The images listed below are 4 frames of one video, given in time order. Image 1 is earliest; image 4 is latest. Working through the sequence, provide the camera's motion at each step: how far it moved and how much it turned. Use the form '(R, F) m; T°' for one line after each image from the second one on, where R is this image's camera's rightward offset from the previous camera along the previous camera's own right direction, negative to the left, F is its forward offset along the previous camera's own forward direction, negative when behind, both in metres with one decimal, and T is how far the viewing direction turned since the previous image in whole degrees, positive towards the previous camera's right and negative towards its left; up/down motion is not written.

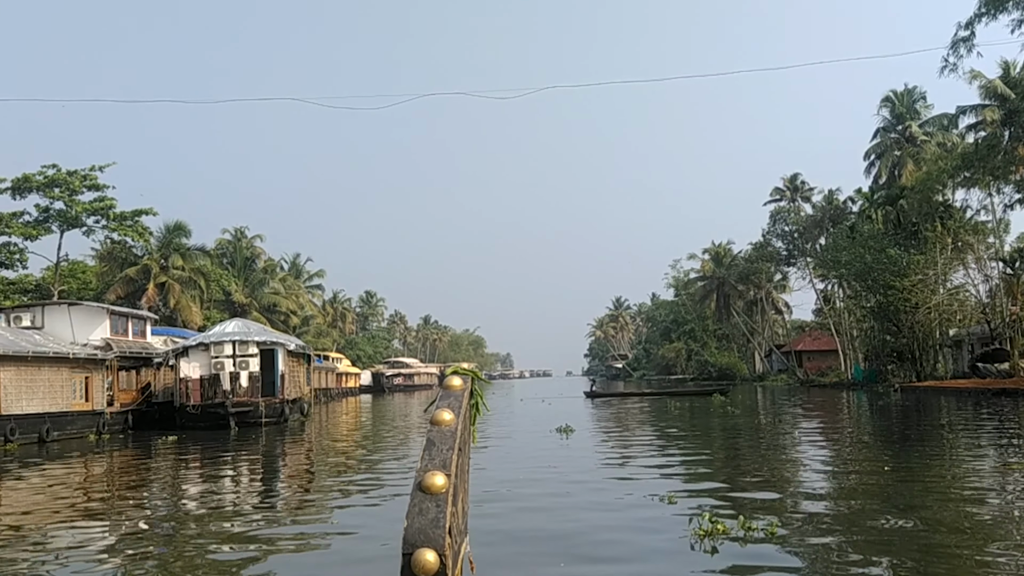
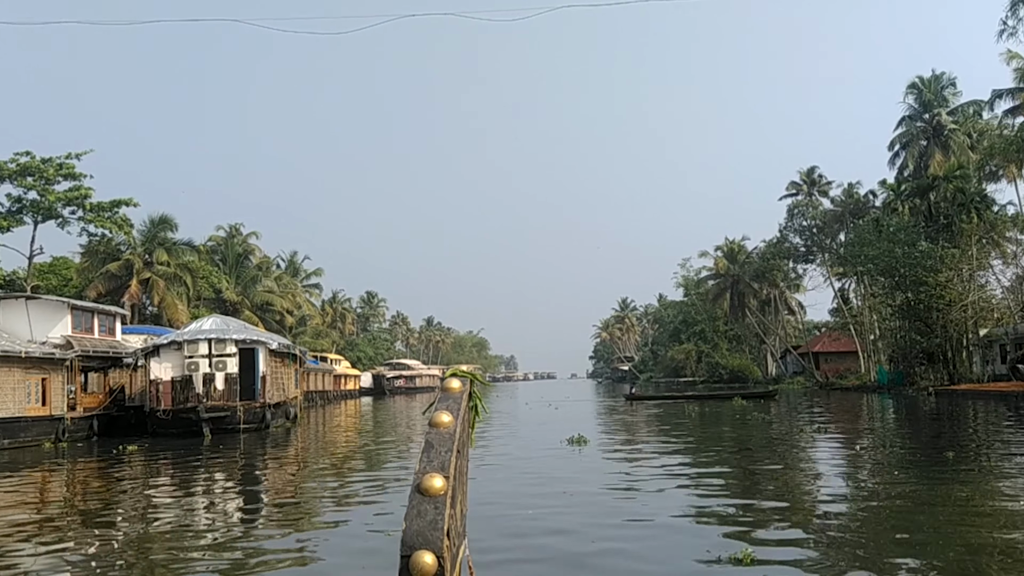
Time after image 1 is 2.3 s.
(0.0, +1.3) m; 0°
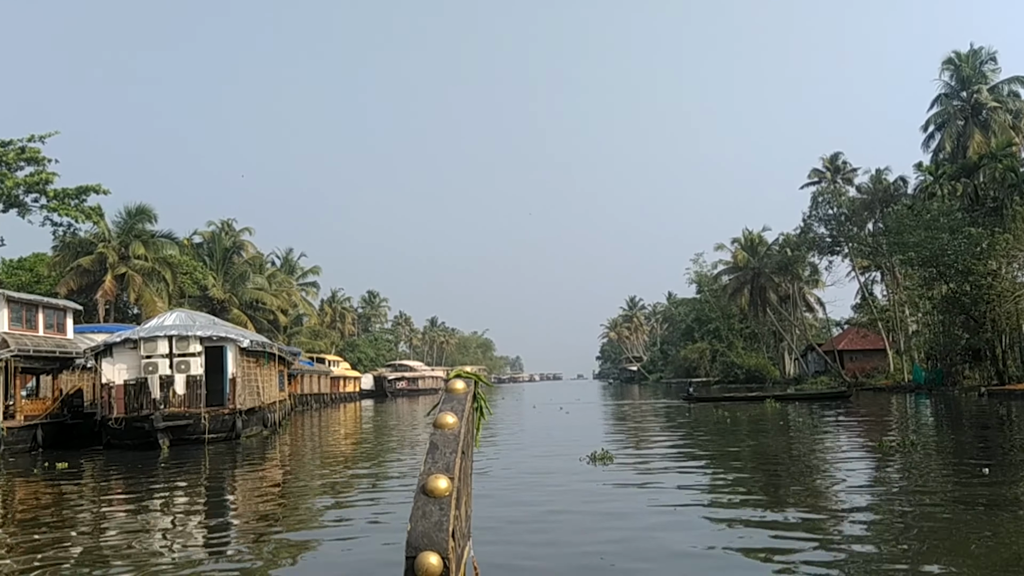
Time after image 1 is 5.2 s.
(0.0, +1.7) m; 0°
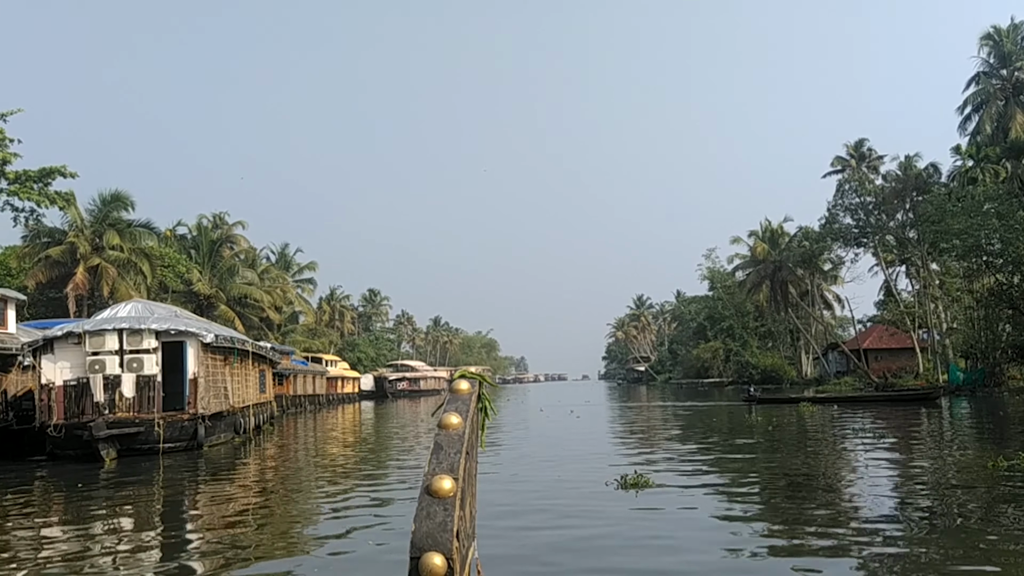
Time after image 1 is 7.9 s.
(0.0, +1.6) m; 0°
